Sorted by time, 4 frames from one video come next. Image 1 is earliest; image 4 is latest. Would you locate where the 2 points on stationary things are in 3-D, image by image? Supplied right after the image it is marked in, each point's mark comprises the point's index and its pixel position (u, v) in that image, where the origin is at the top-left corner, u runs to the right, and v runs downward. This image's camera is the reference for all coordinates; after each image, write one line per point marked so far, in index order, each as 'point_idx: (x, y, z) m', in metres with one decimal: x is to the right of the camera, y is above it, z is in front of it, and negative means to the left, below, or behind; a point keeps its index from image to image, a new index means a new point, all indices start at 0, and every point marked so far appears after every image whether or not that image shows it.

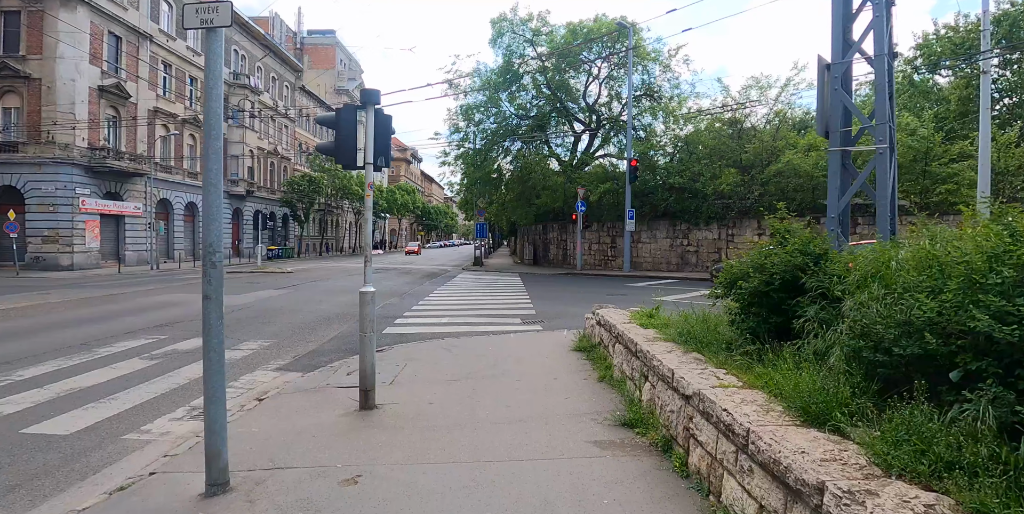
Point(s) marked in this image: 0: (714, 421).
0: (+1.3, -1.0, +3.1) m
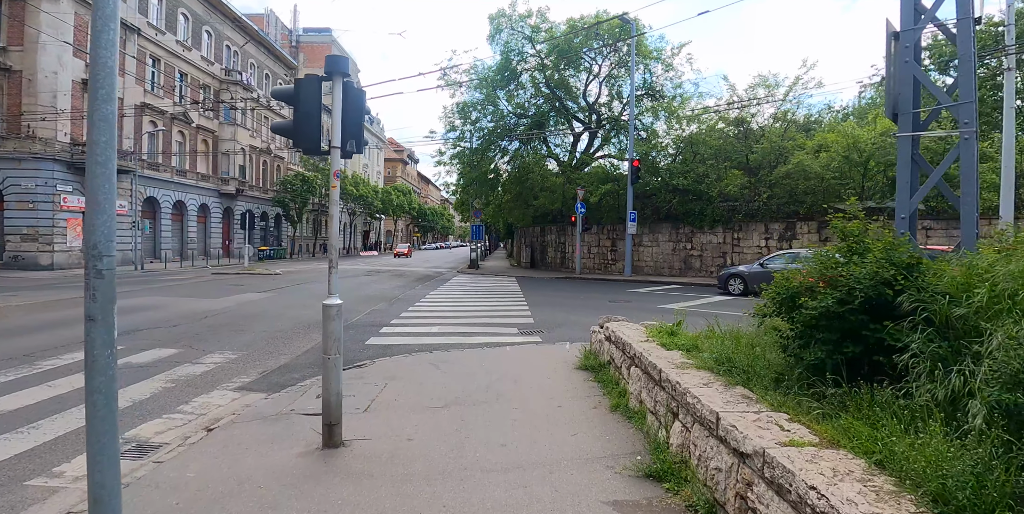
0: (+1.3, -1.1, +2.2) m
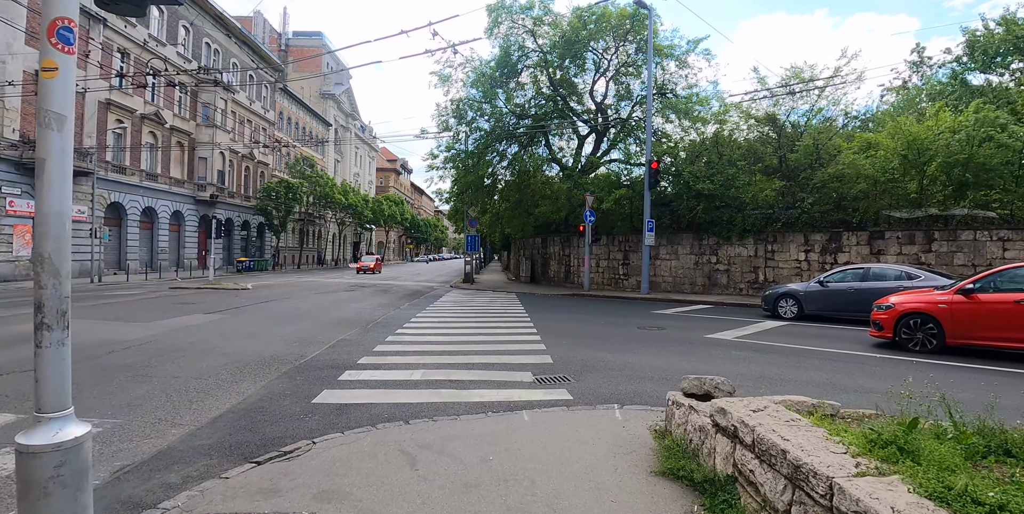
0: (+1.6, -1.2, -0.5) m
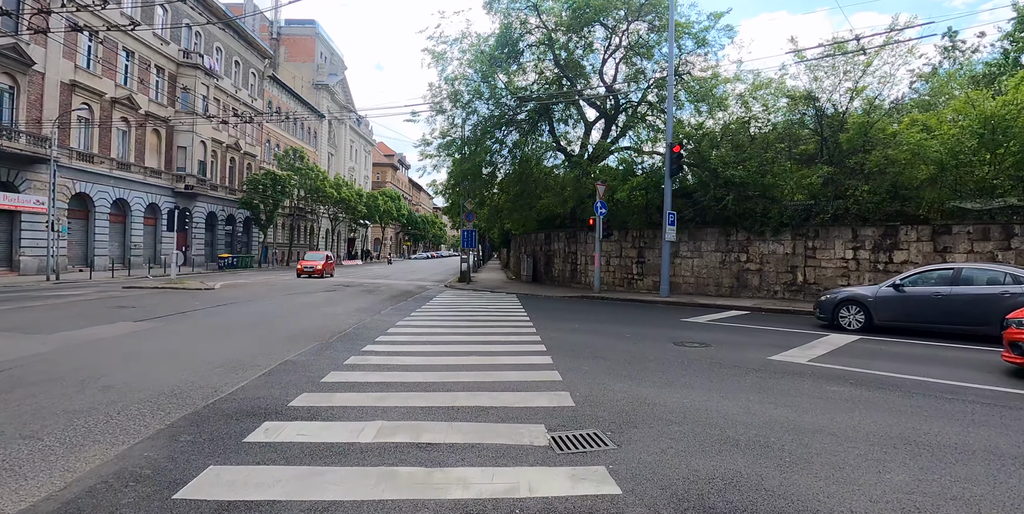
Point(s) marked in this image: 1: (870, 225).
0: (+1.6, -1.1, -3.0) m
1: (+11.0, +1.0, +15.0) m
